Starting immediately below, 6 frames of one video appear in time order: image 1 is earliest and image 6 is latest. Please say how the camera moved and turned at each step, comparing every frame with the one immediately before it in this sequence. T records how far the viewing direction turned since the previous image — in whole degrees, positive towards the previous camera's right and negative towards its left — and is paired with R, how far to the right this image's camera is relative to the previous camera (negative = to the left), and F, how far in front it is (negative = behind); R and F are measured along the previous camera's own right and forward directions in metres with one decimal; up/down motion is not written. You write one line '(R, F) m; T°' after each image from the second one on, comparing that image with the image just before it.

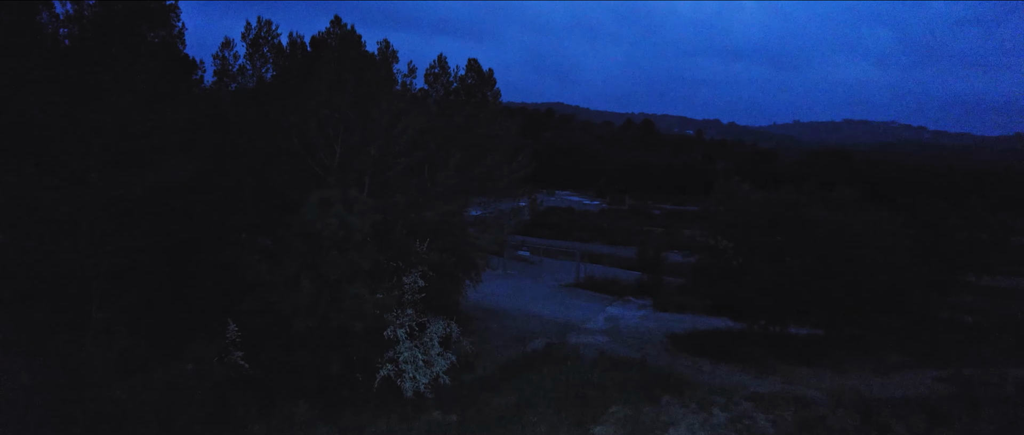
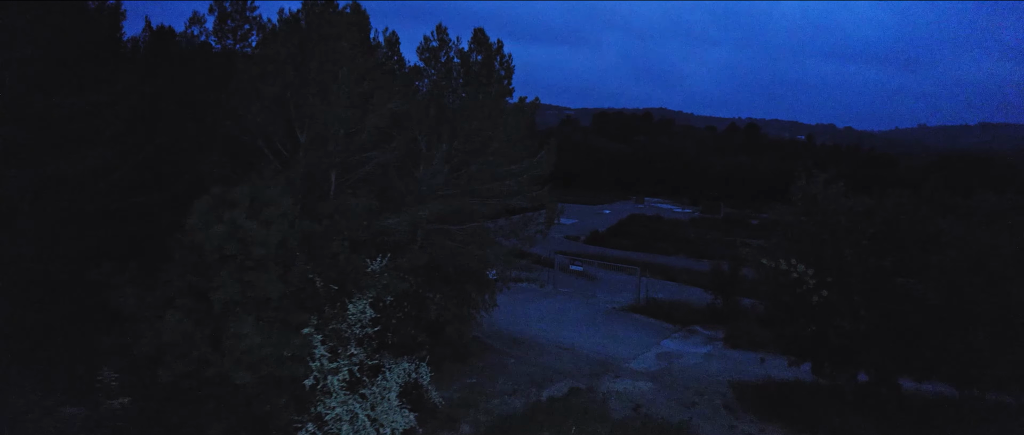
(+1.2, +2.6) m; -9°
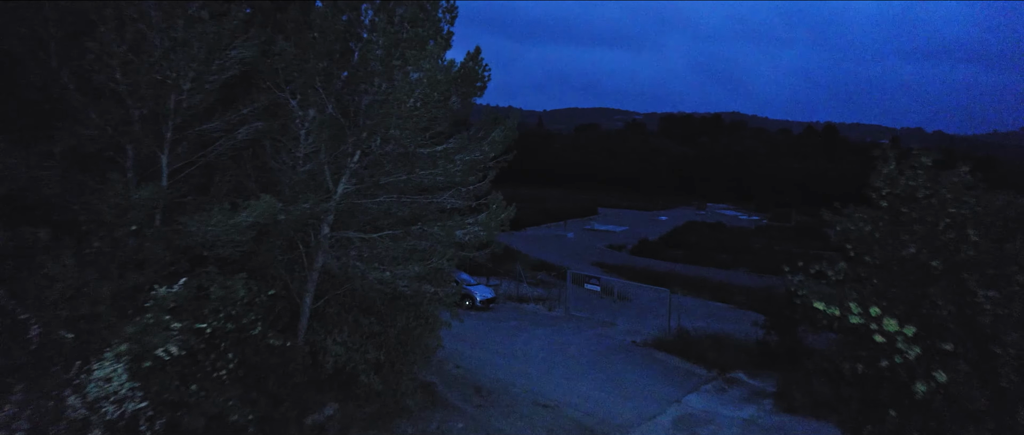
(+1.4, +3.1) m; -6°
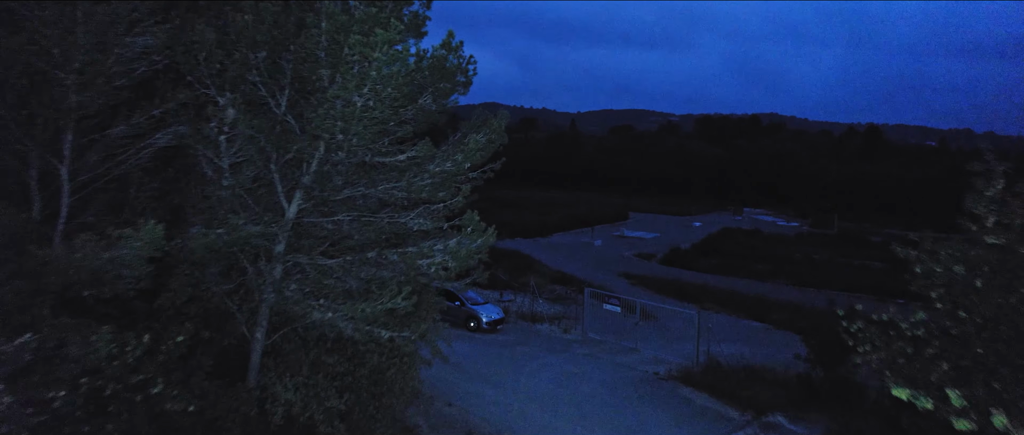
(+0.4, +1.3) m; -3°
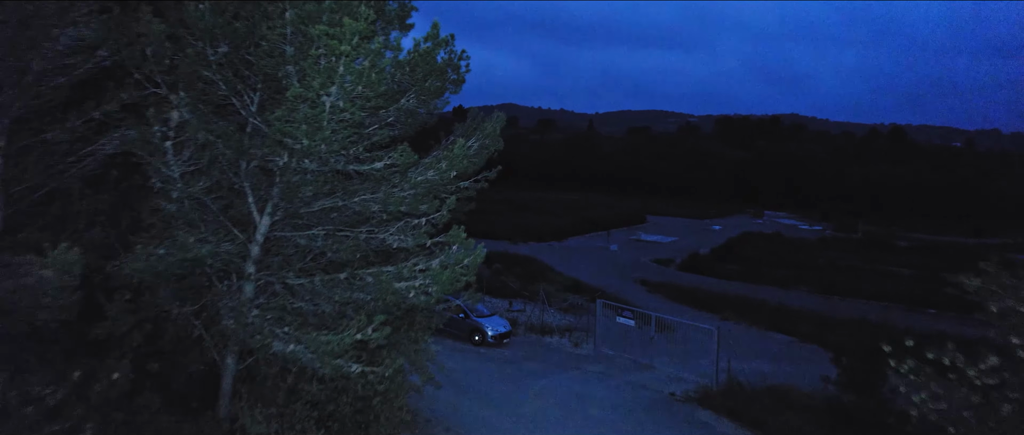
(+0.2, +0.7) m; -2°
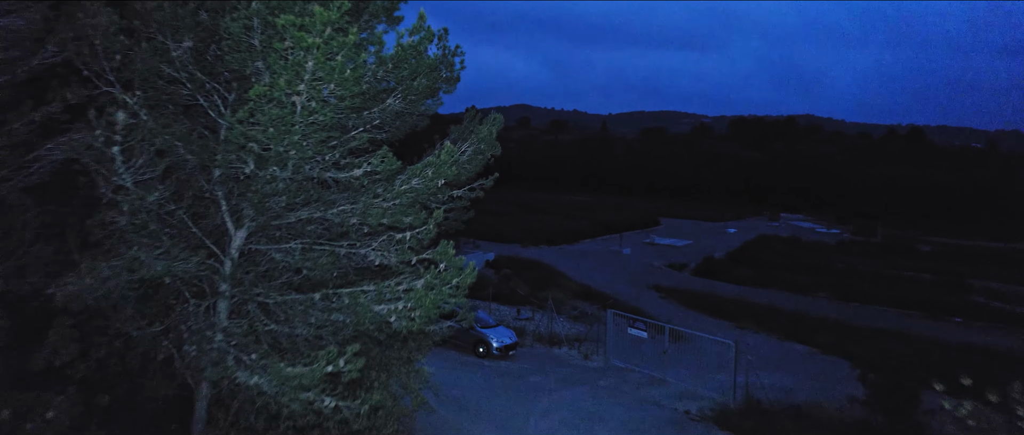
(+0.1, +0.5) m; -1°
